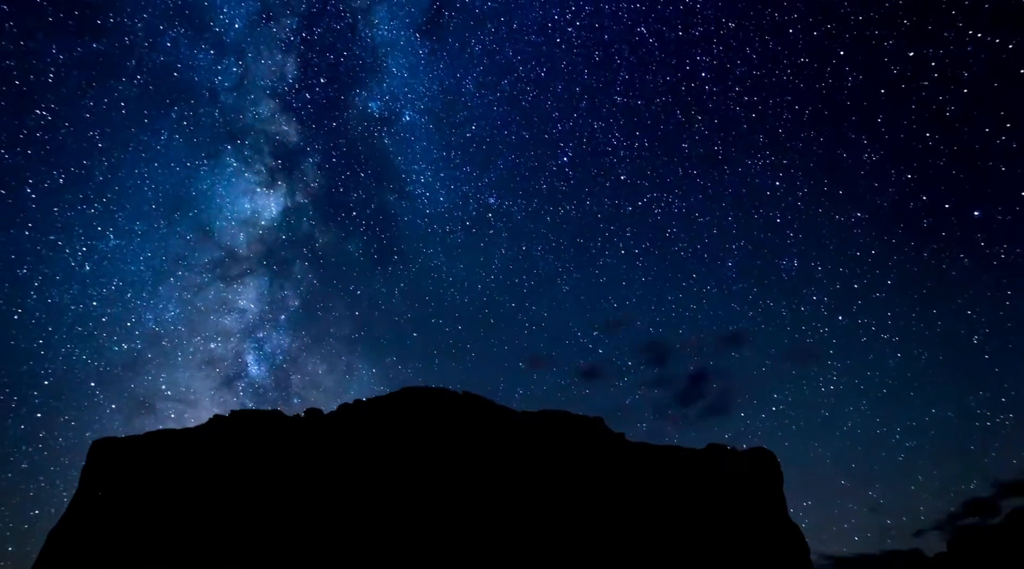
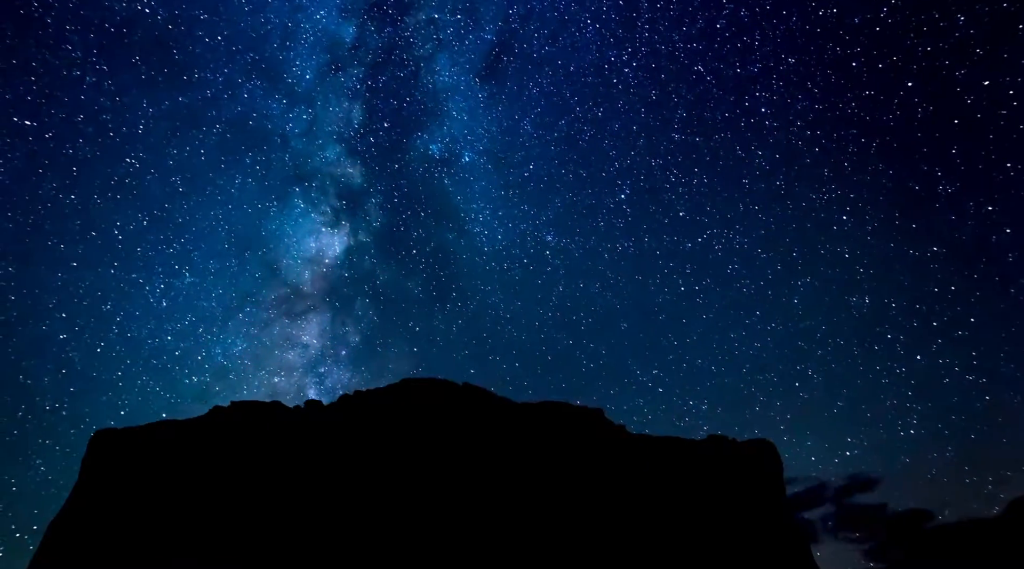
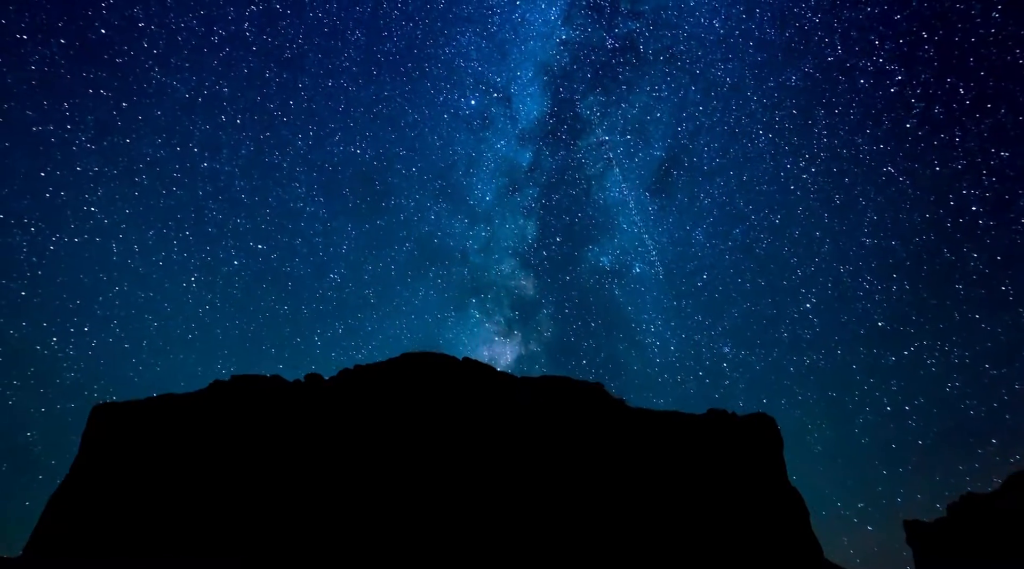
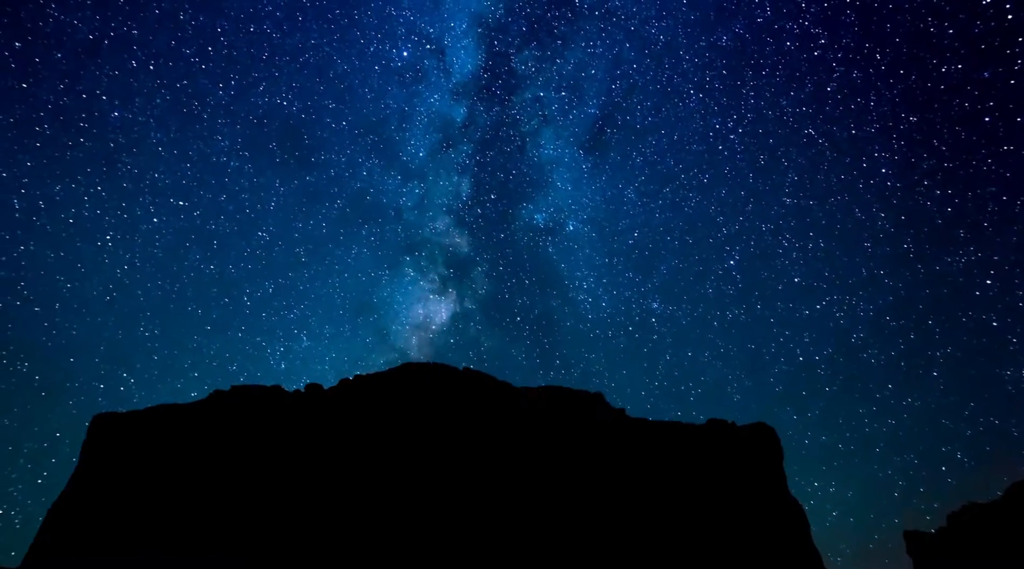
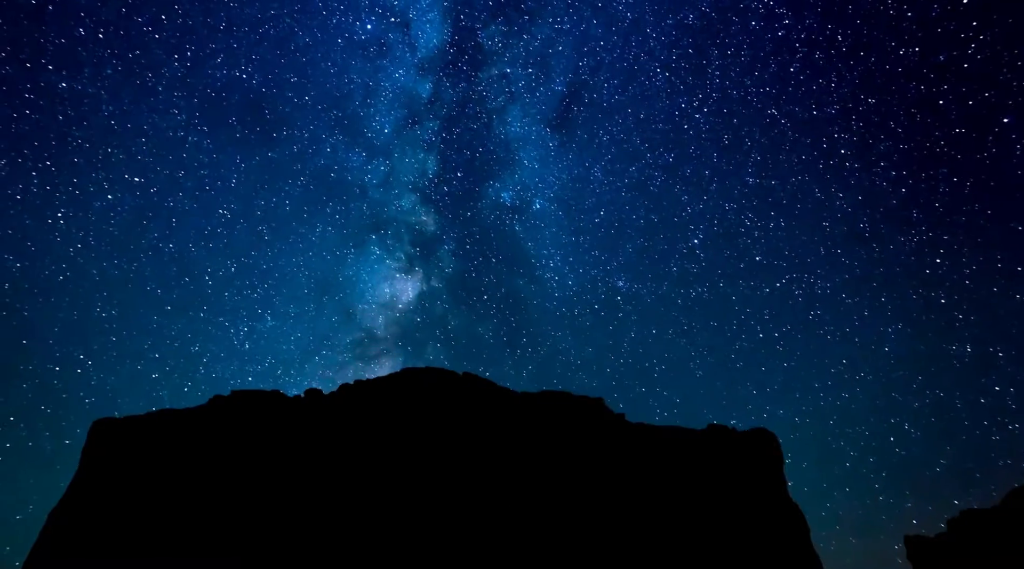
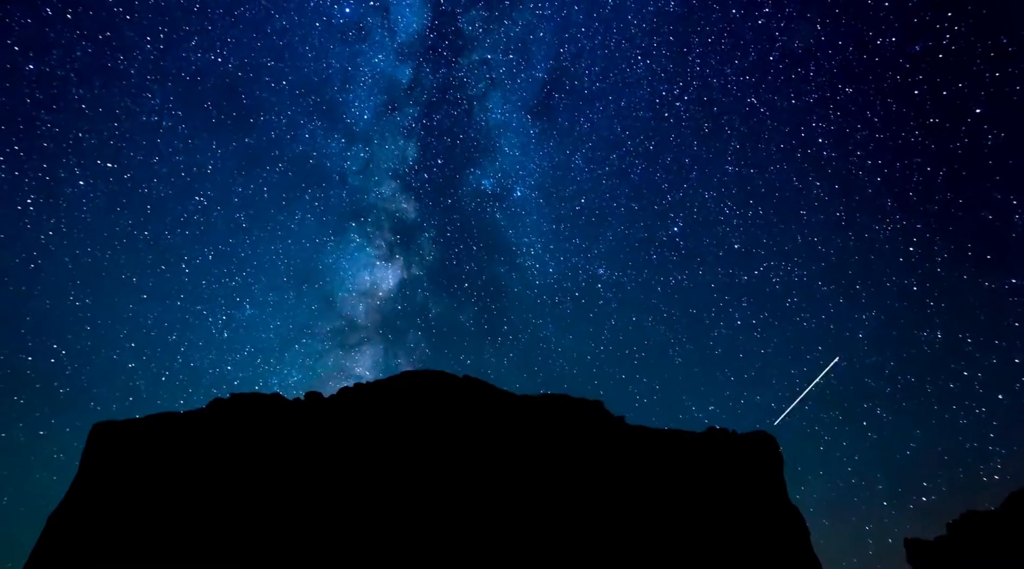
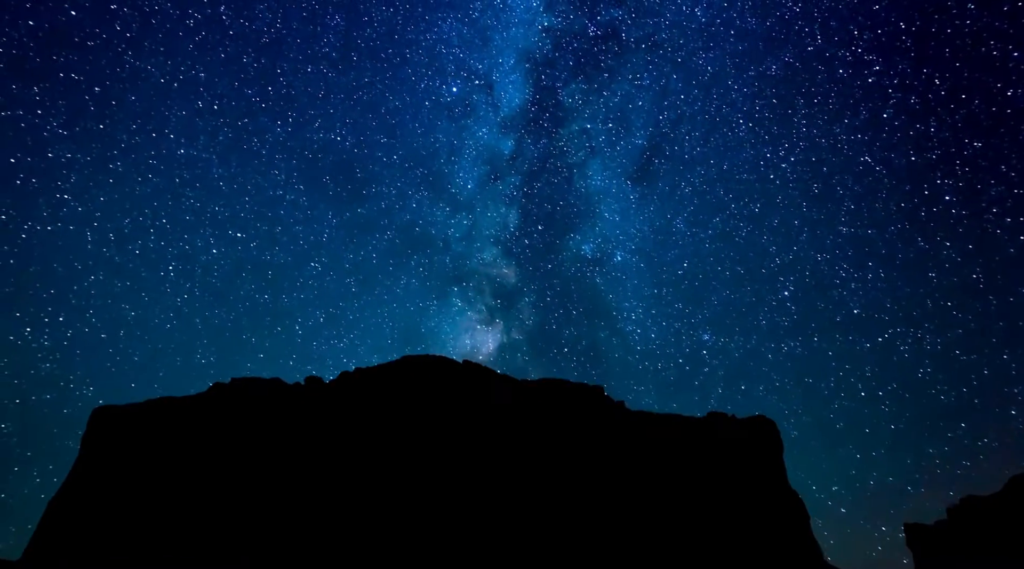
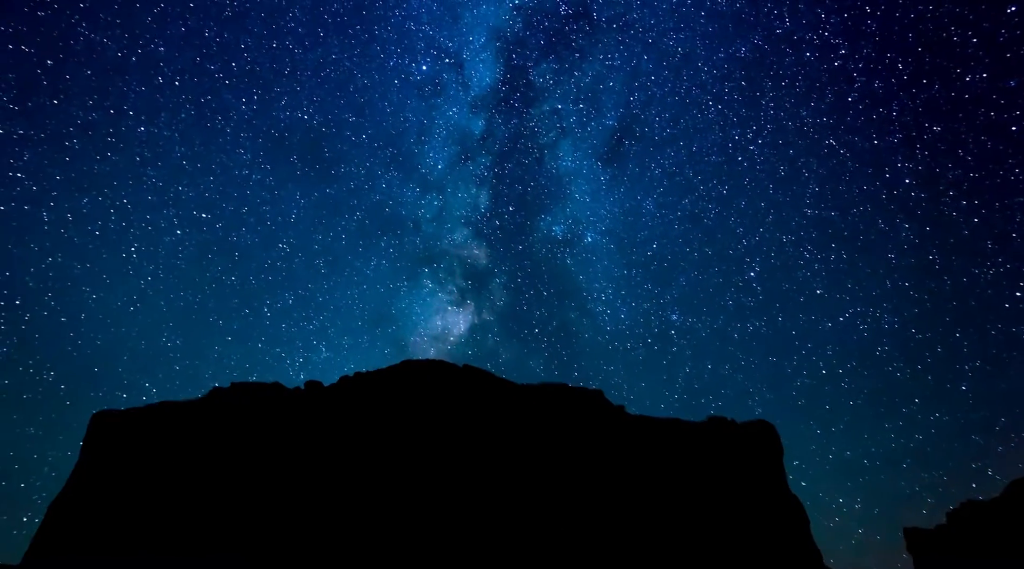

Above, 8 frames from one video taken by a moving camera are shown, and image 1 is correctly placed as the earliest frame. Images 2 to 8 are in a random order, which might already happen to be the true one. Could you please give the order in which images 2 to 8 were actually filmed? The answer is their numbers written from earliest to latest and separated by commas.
2, 6, 5, 4, 8, 7, 3
